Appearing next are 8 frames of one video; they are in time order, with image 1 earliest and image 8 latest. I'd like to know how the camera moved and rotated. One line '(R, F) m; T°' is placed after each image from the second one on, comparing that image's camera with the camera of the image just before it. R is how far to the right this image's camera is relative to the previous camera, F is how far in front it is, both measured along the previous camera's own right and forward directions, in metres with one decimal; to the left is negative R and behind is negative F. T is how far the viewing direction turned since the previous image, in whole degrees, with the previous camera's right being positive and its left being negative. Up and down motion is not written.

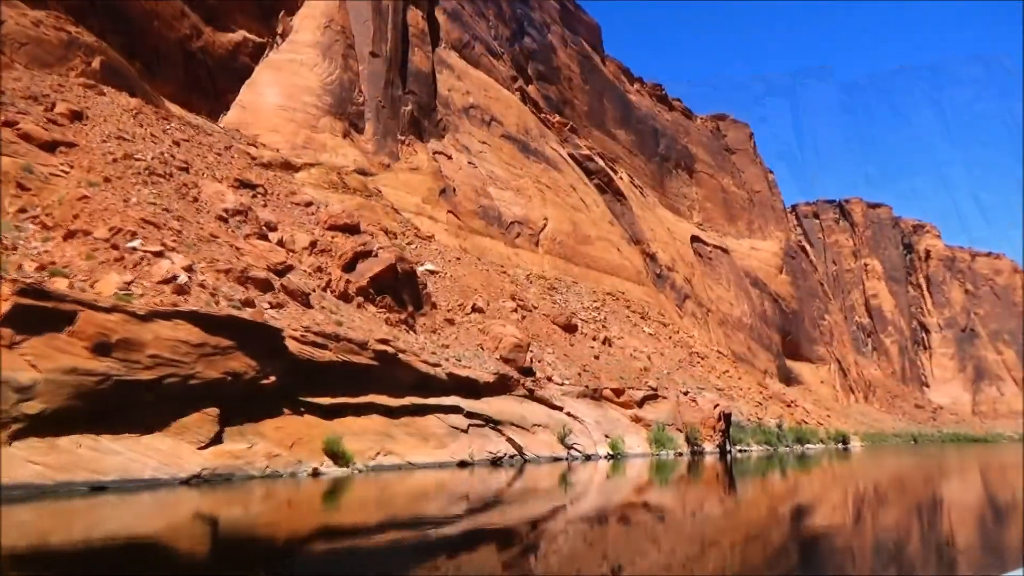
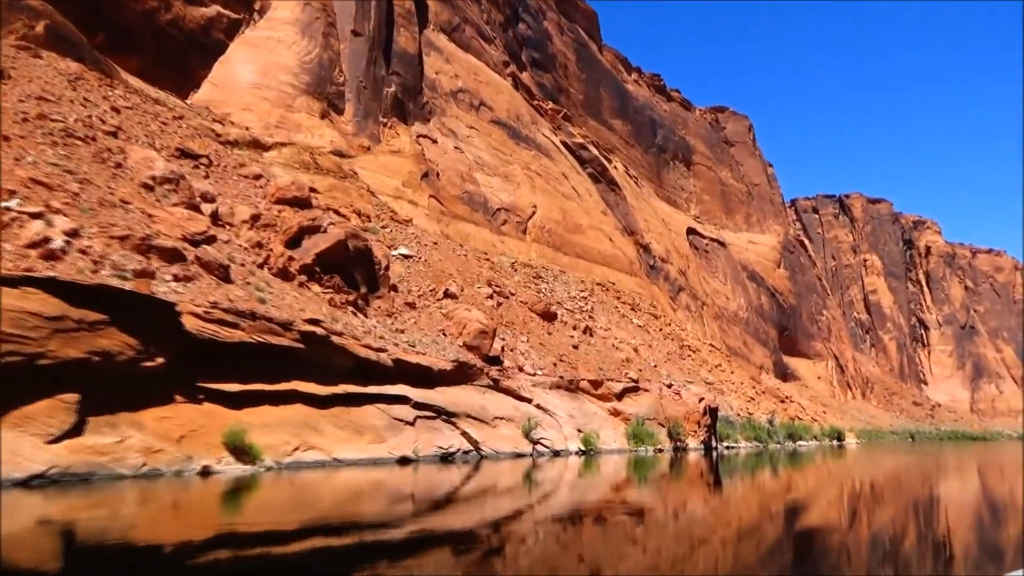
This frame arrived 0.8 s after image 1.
(+0.6, +1.1) m; 0°
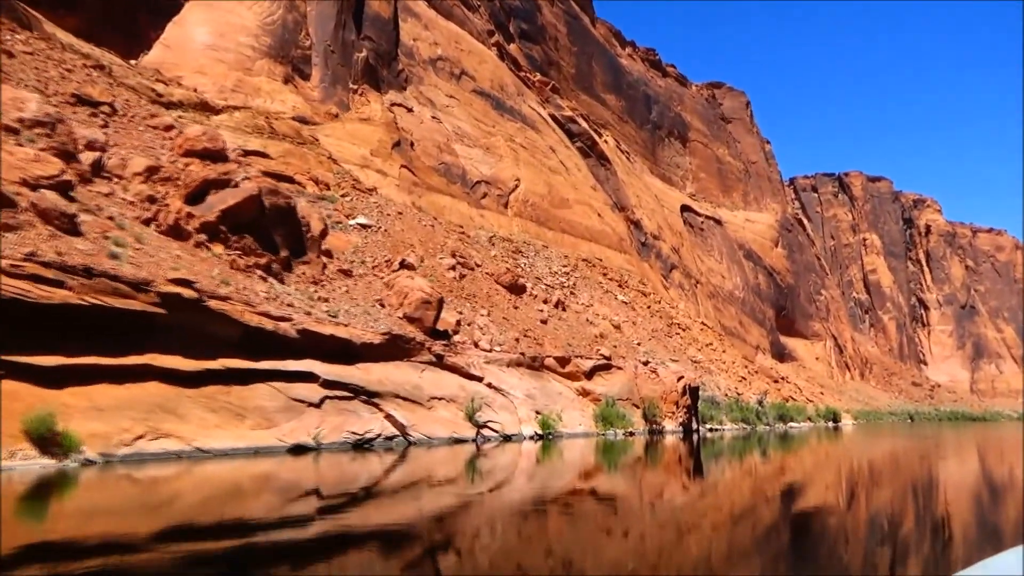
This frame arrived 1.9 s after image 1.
(+0.8, +1.5) m; 0°
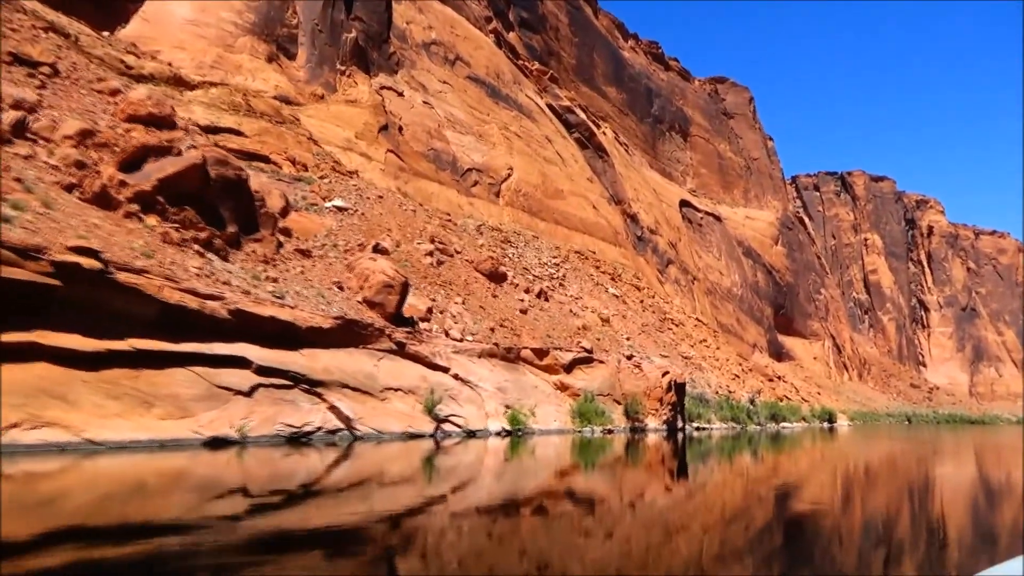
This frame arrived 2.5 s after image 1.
(+0.5, +0.8) m; 0°
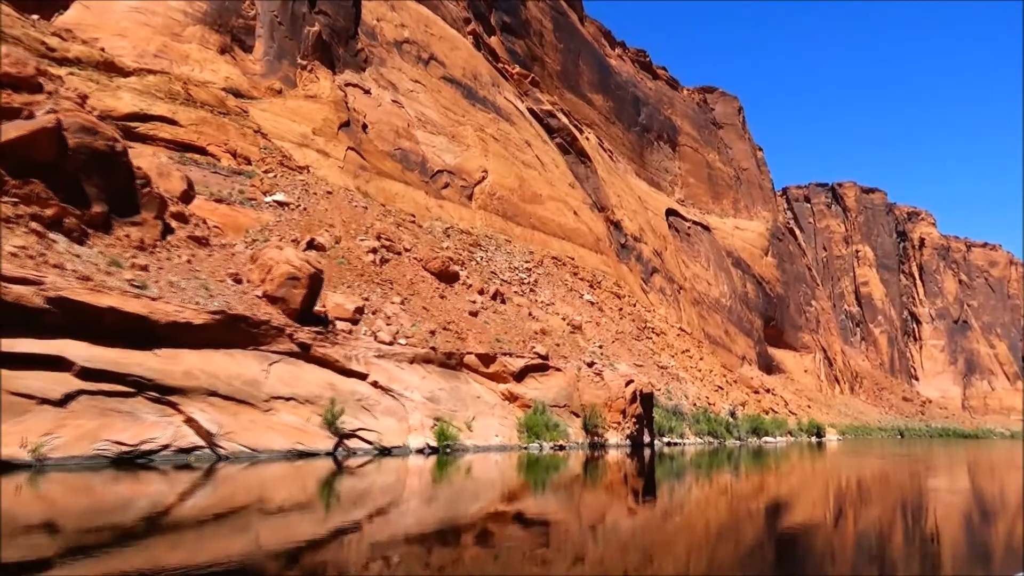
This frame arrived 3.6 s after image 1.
(+0.8, +1.5) m; 0°
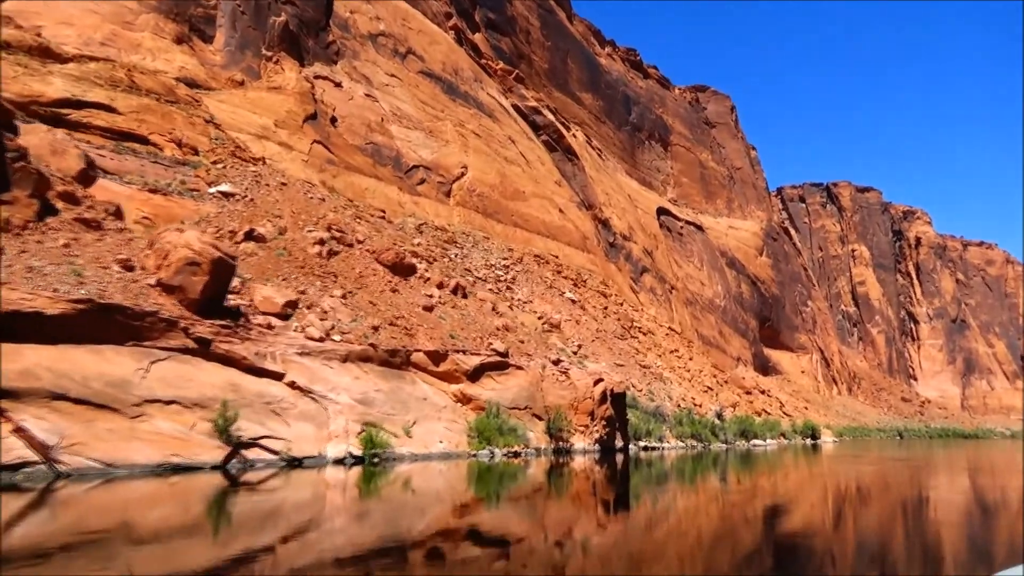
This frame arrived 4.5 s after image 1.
(+0.7, +1.2) m; 0°
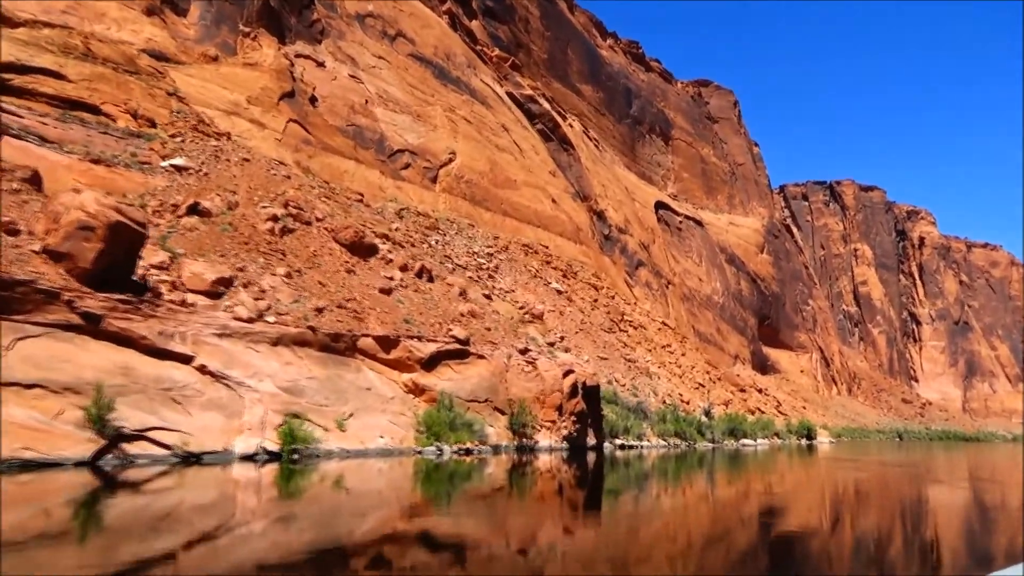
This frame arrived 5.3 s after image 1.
(+0.6, +1.0) m; 0°
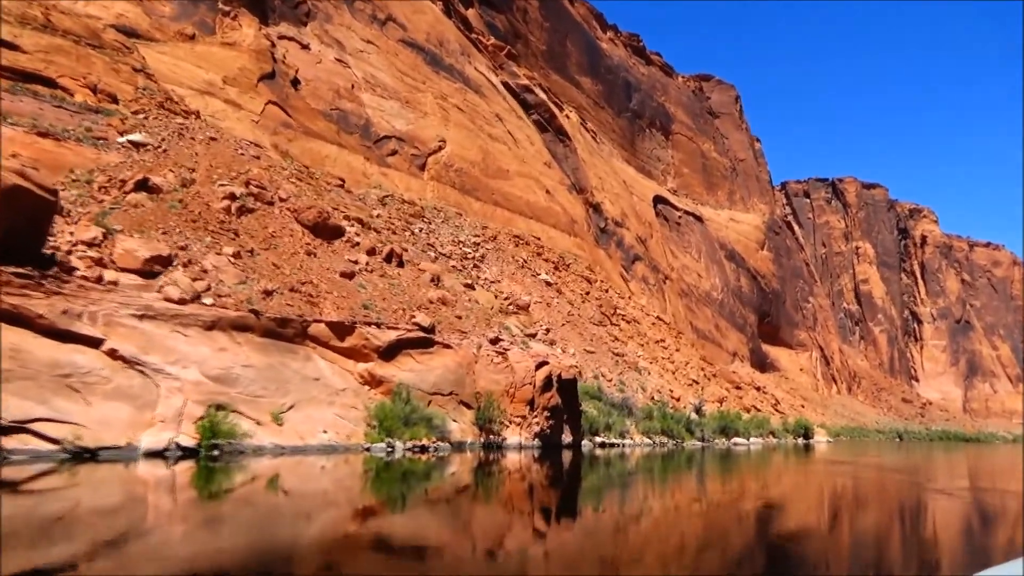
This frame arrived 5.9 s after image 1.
(+0.4, +0.8) m; 0°
